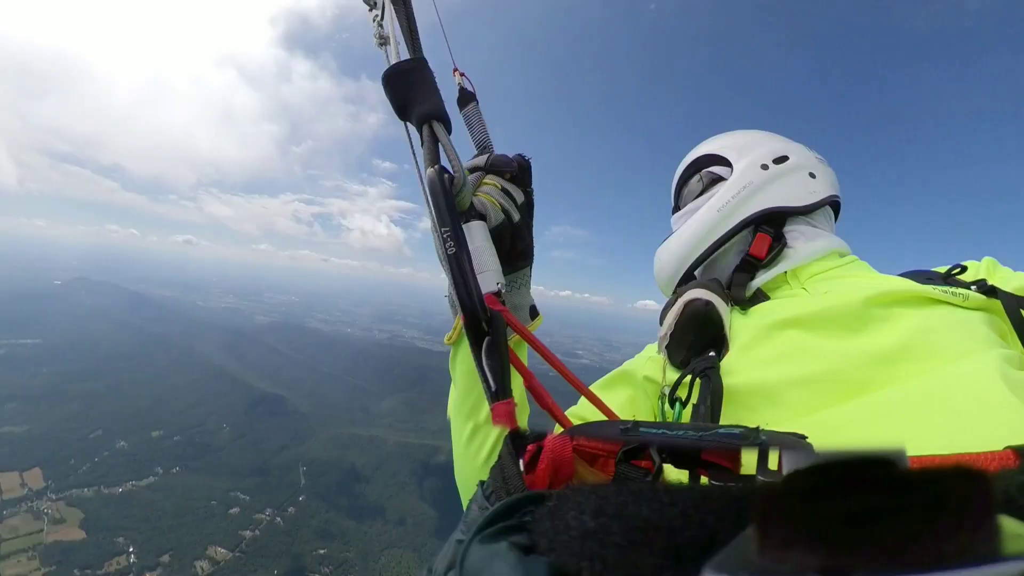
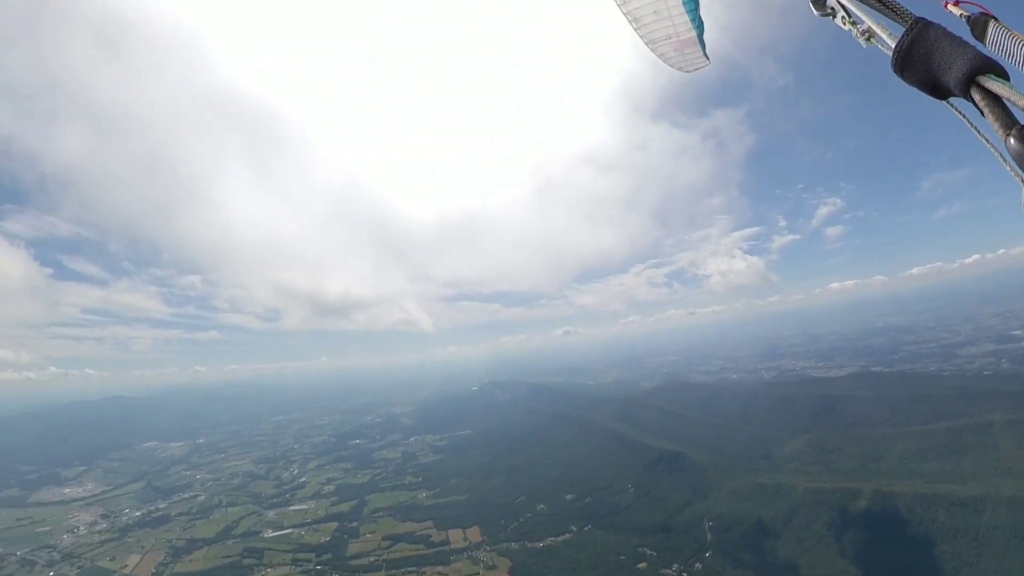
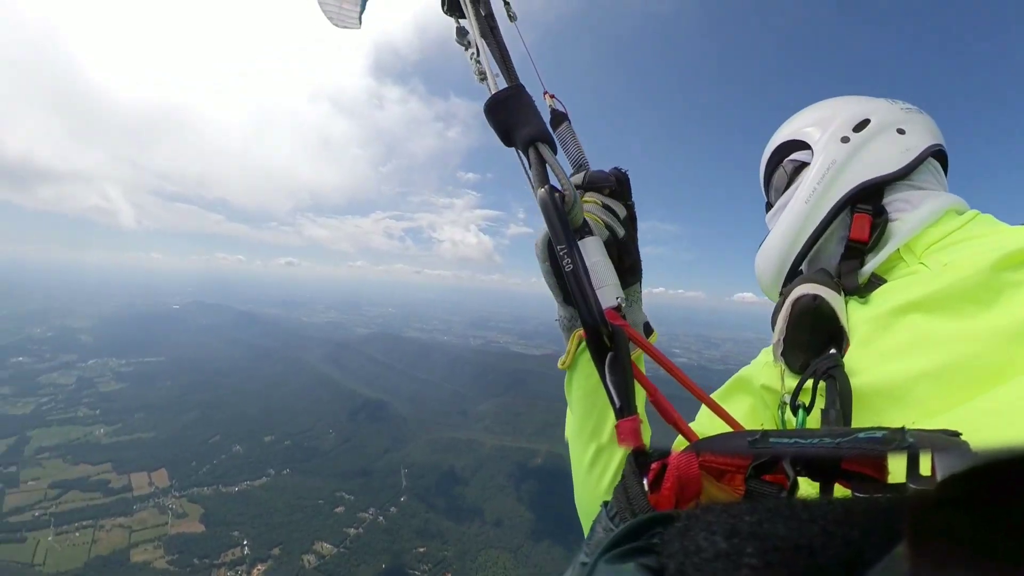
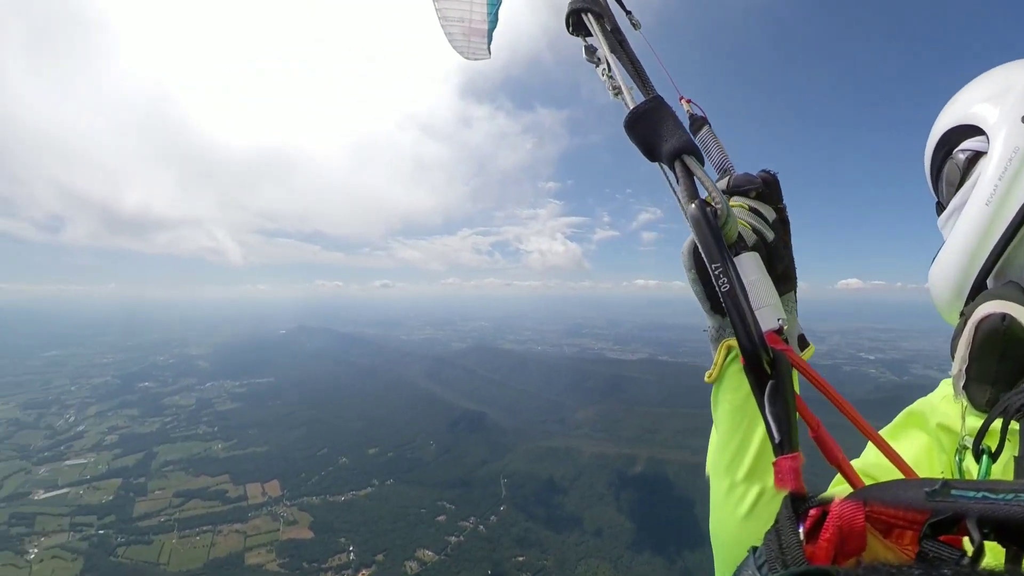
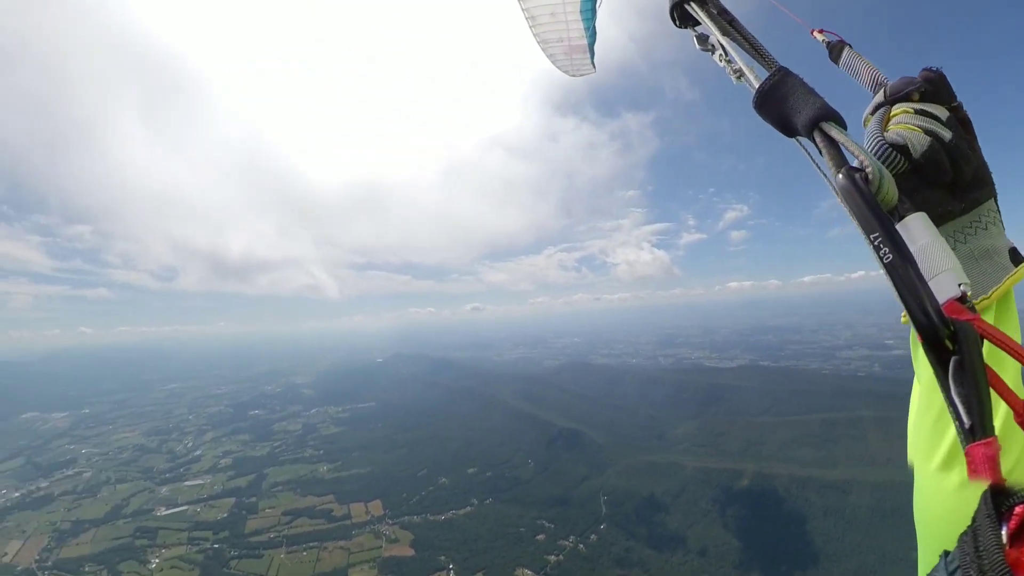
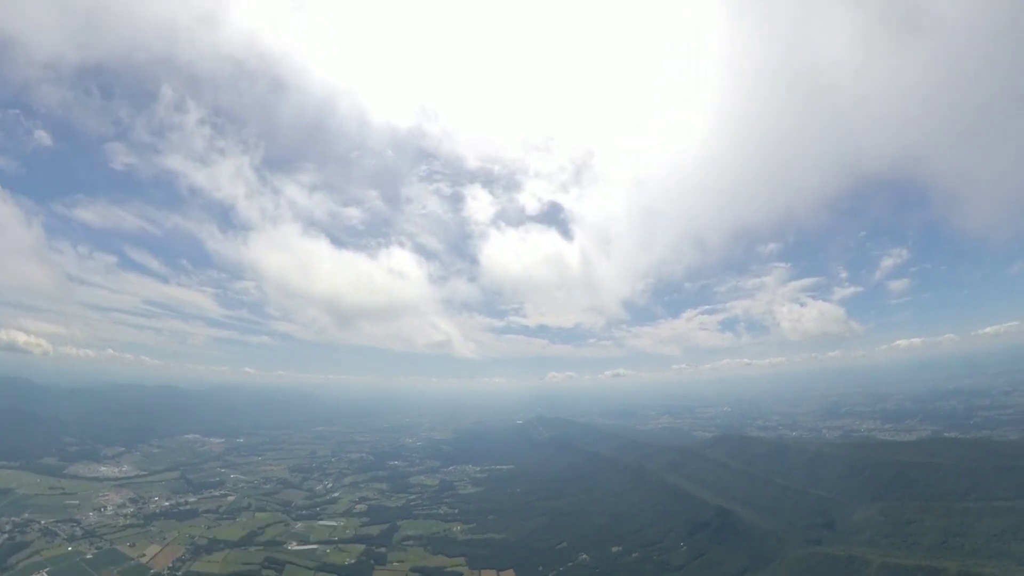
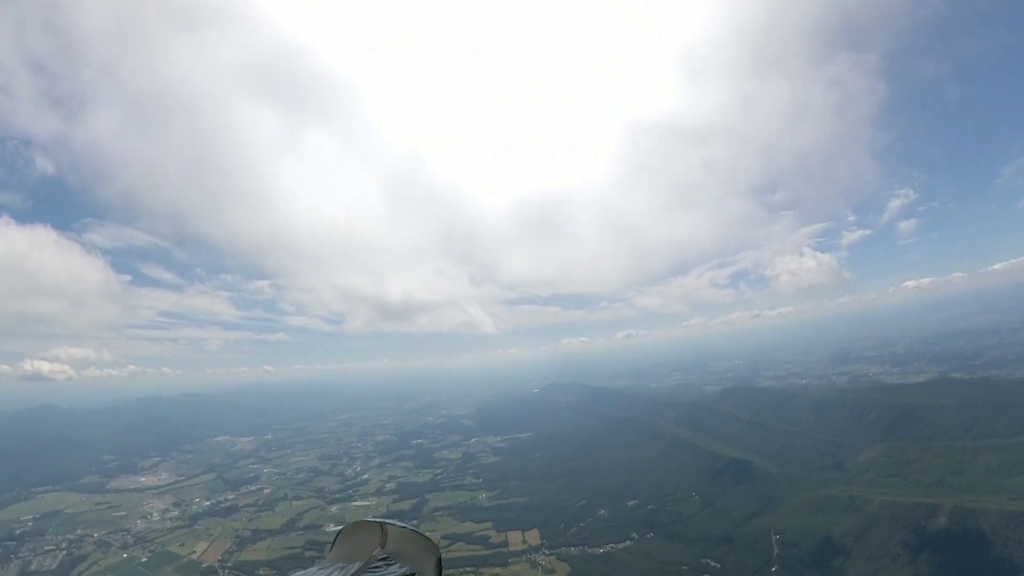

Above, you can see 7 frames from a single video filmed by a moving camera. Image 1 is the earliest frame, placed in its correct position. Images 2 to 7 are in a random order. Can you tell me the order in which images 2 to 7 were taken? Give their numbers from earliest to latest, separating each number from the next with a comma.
3, 4, 5, 2, 7, 6
